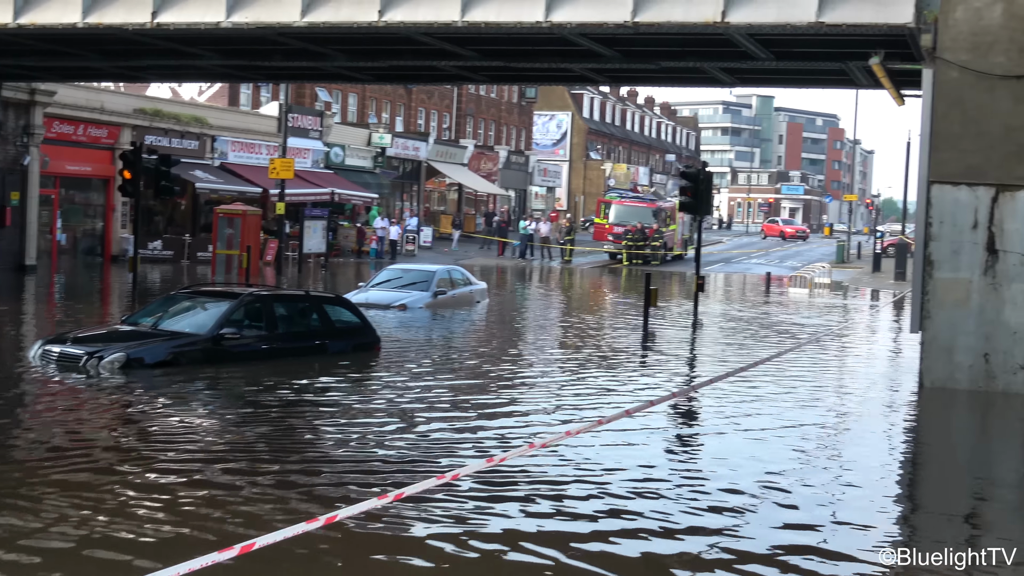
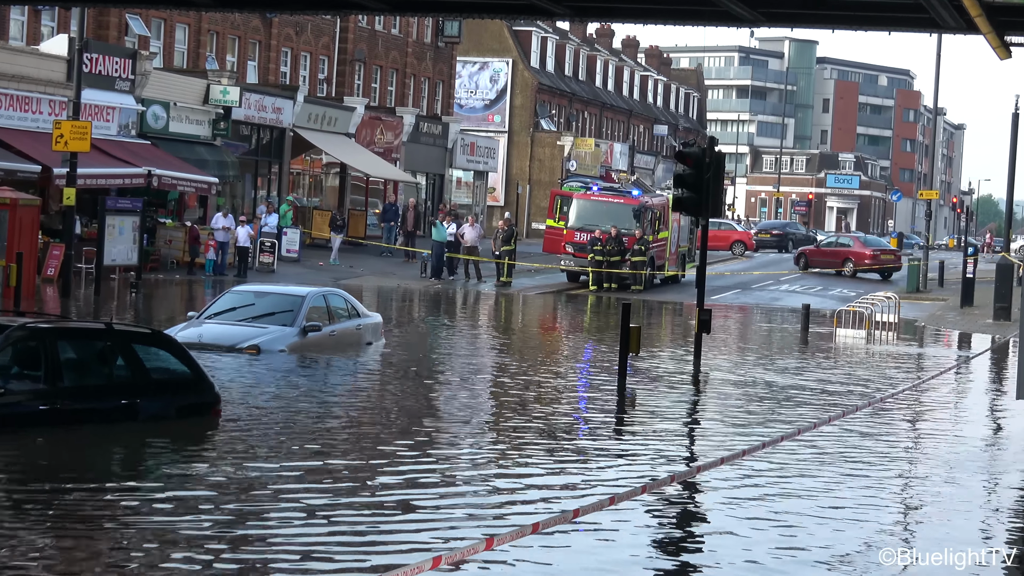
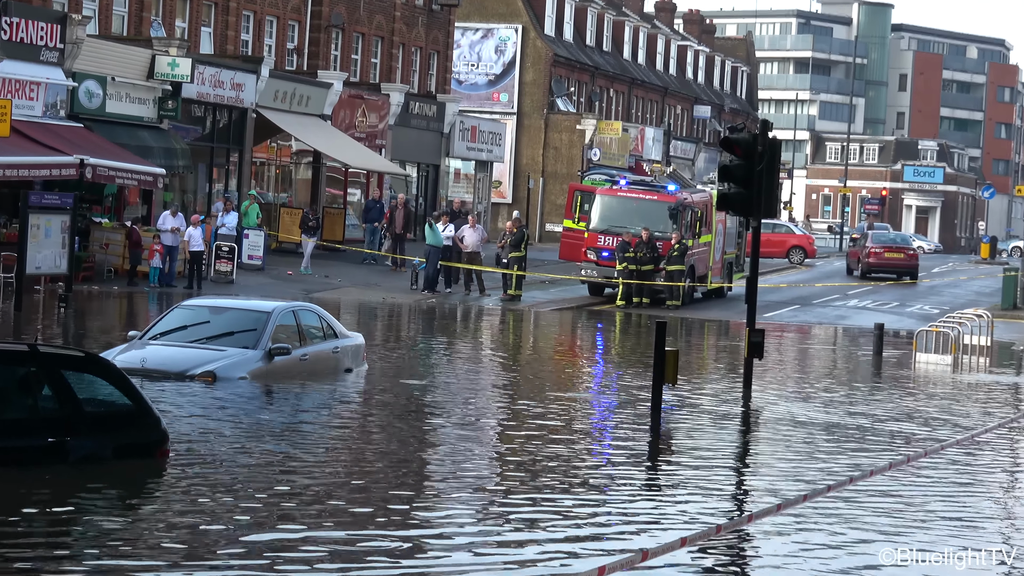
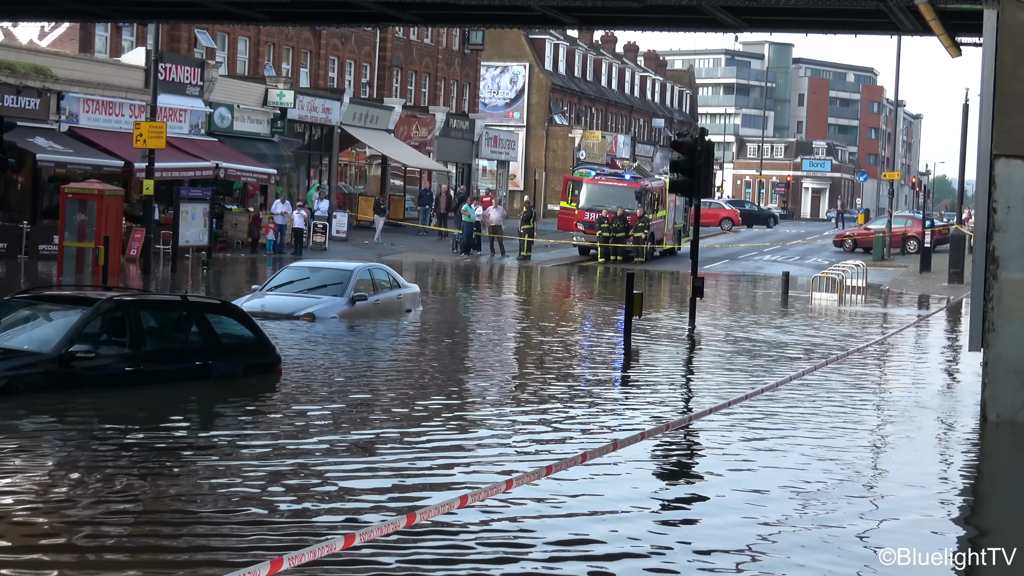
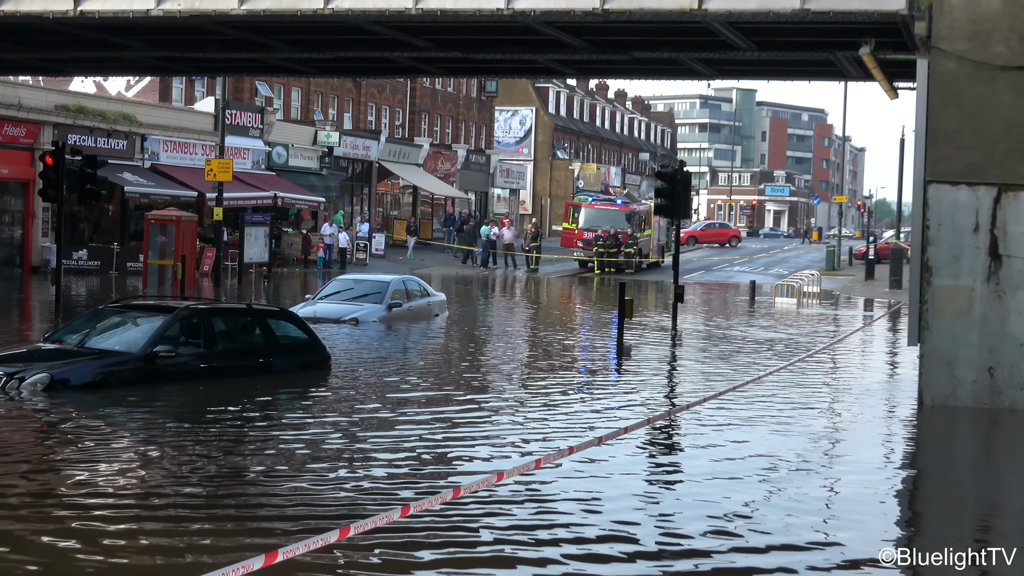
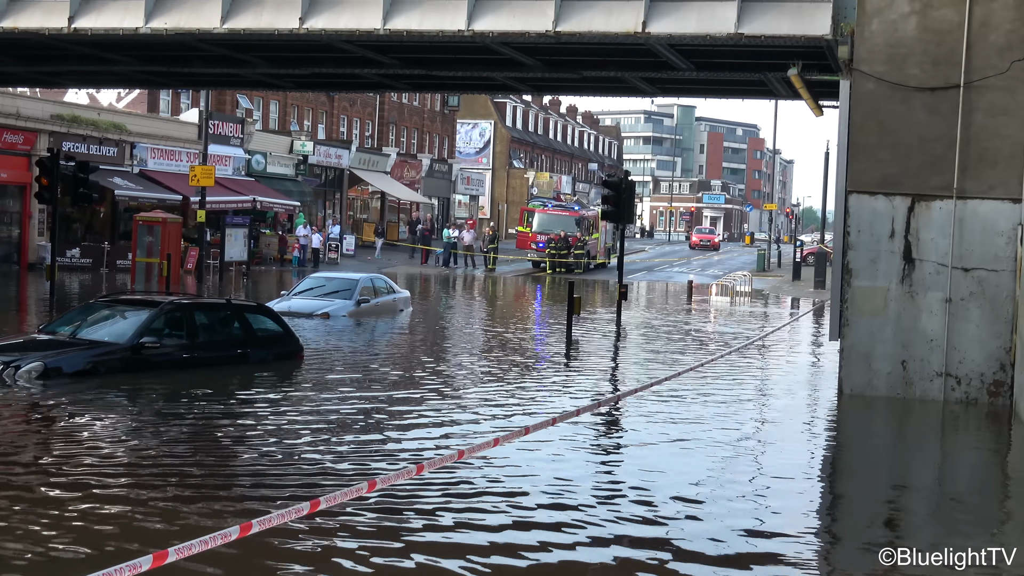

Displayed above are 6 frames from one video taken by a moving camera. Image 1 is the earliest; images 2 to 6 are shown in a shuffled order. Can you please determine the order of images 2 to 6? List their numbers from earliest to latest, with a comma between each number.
6, 5, 4, 2, 3
